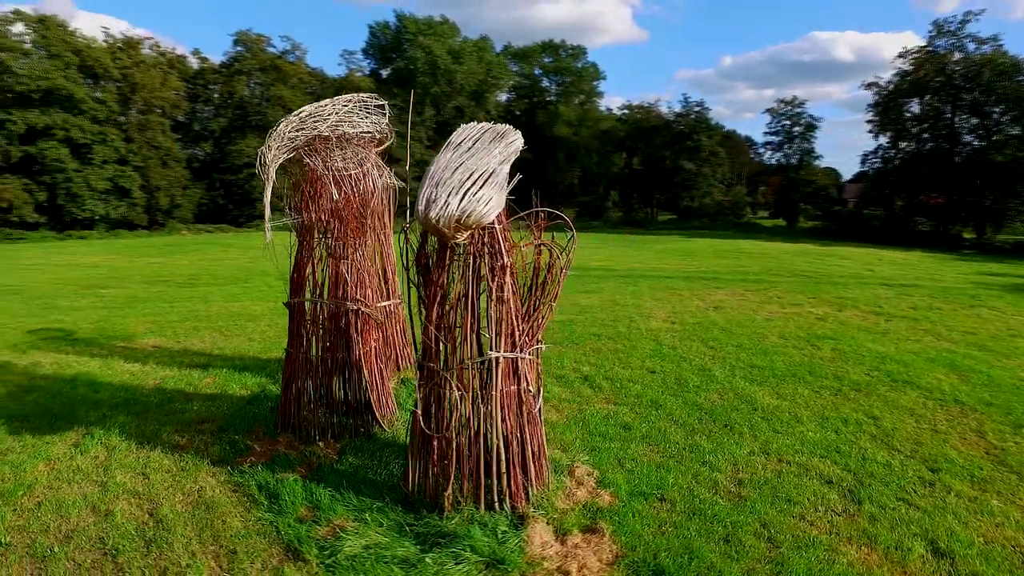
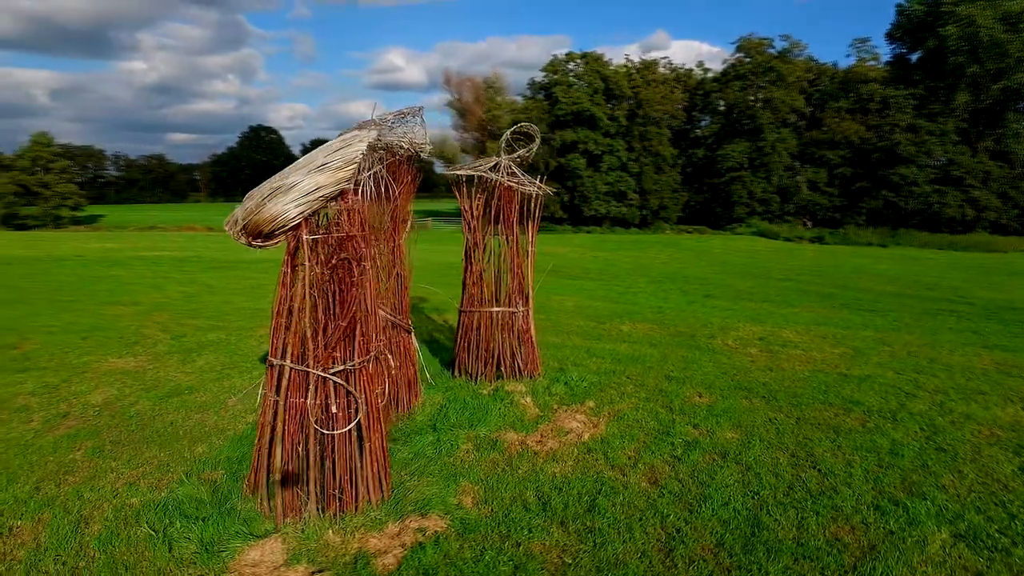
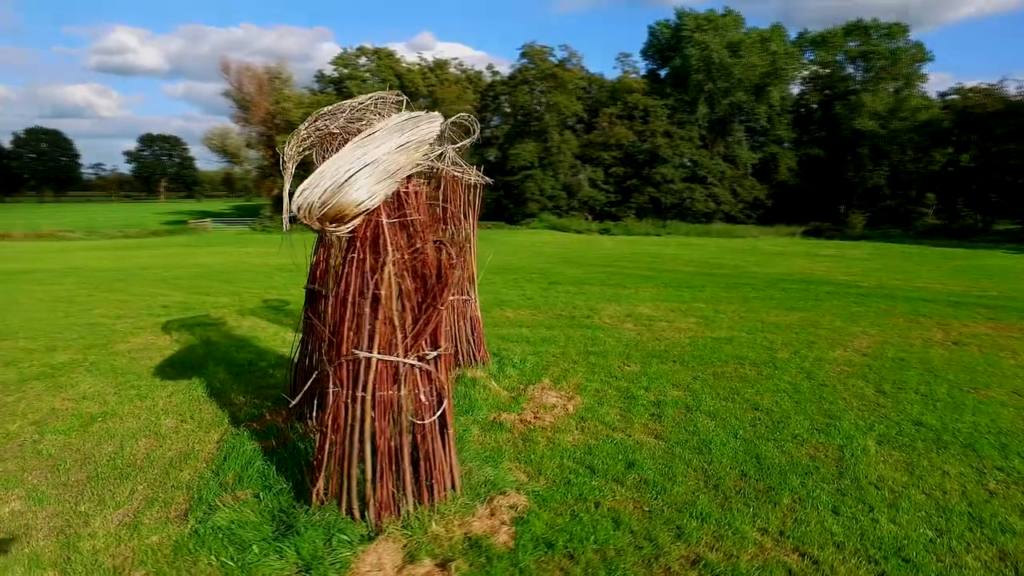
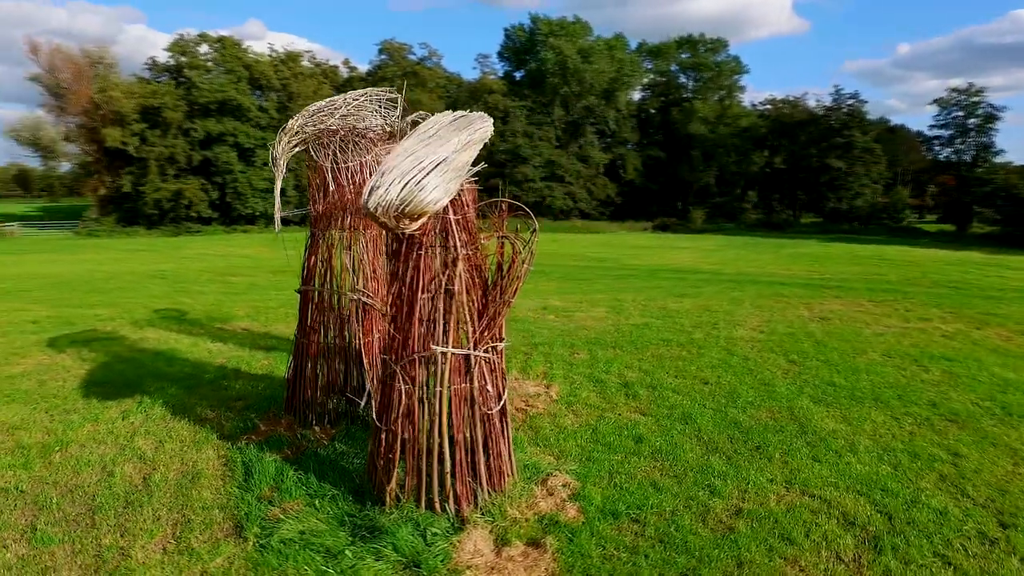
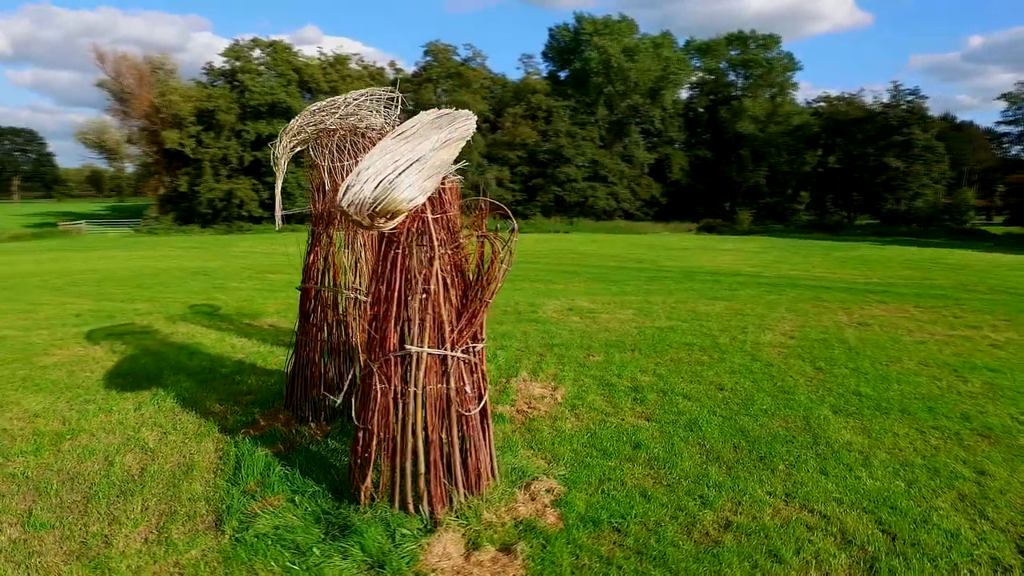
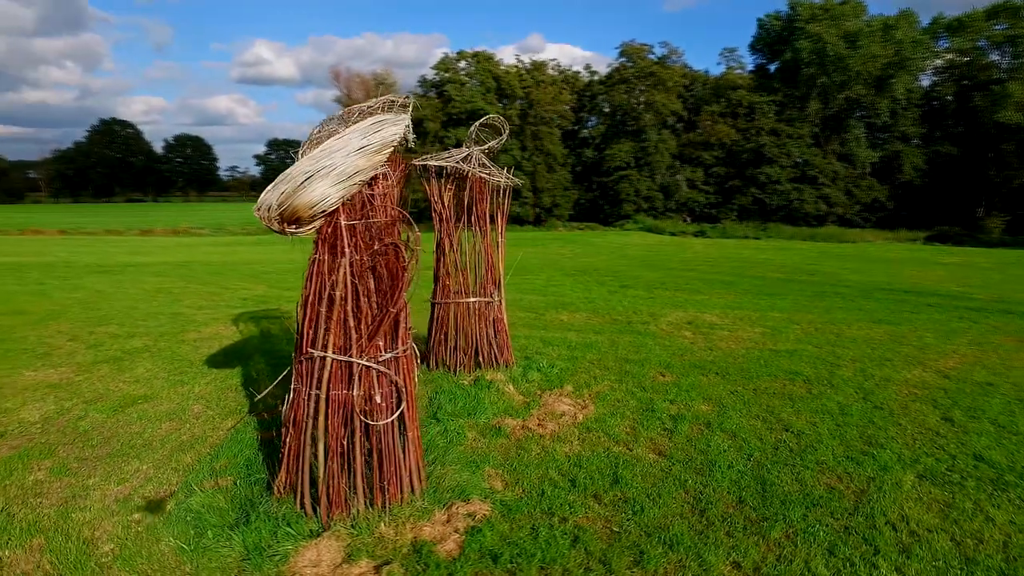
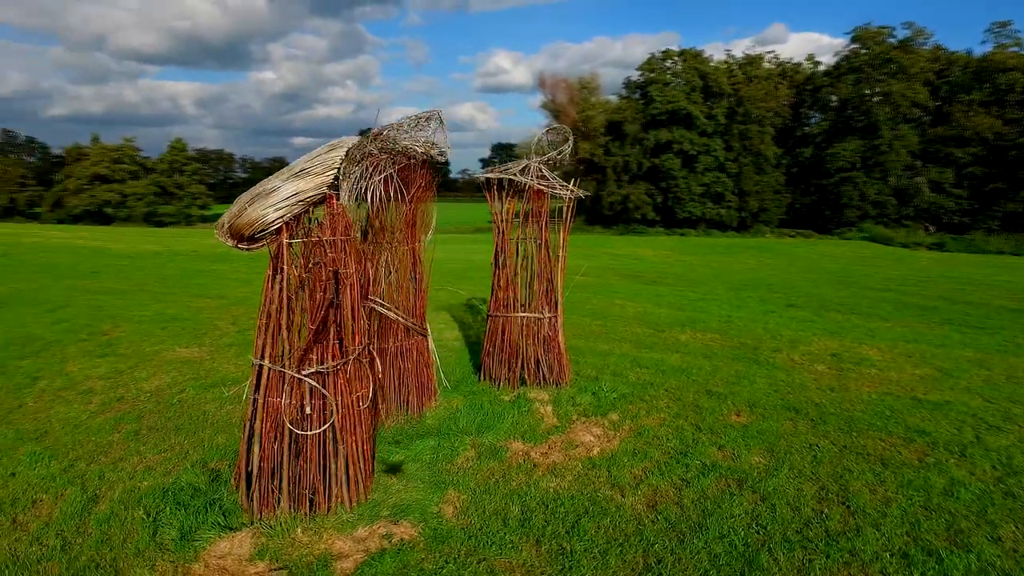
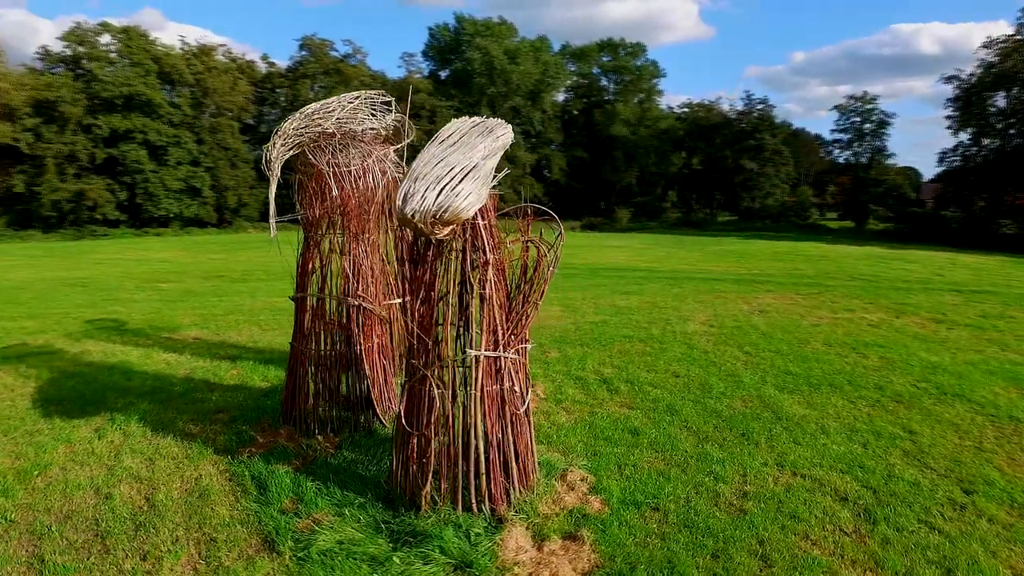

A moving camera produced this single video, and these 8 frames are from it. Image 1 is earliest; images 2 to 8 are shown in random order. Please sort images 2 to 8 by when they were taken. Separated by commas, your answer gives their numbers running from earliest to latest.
8, 4, 5, 3, 6, 2, 7
